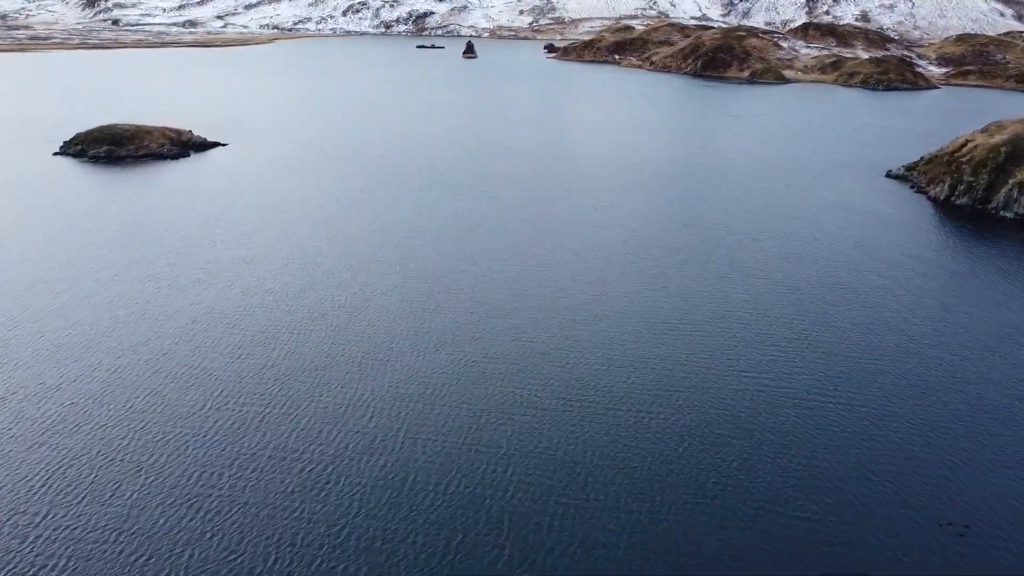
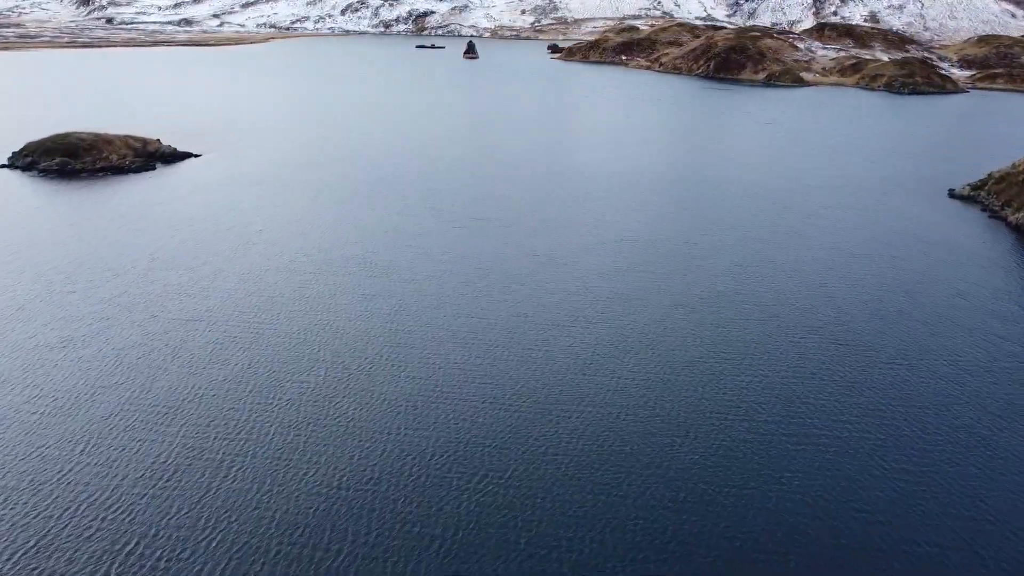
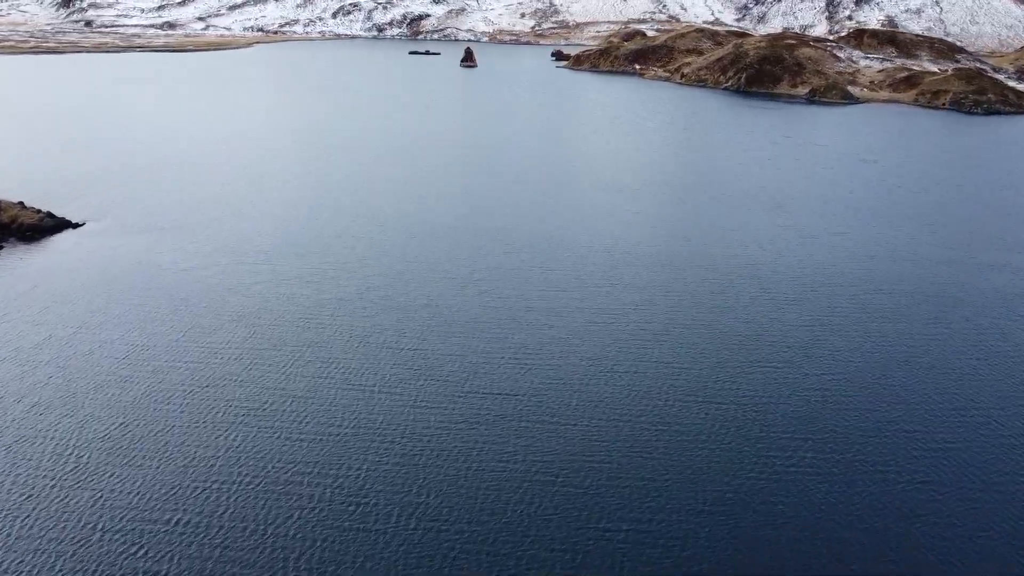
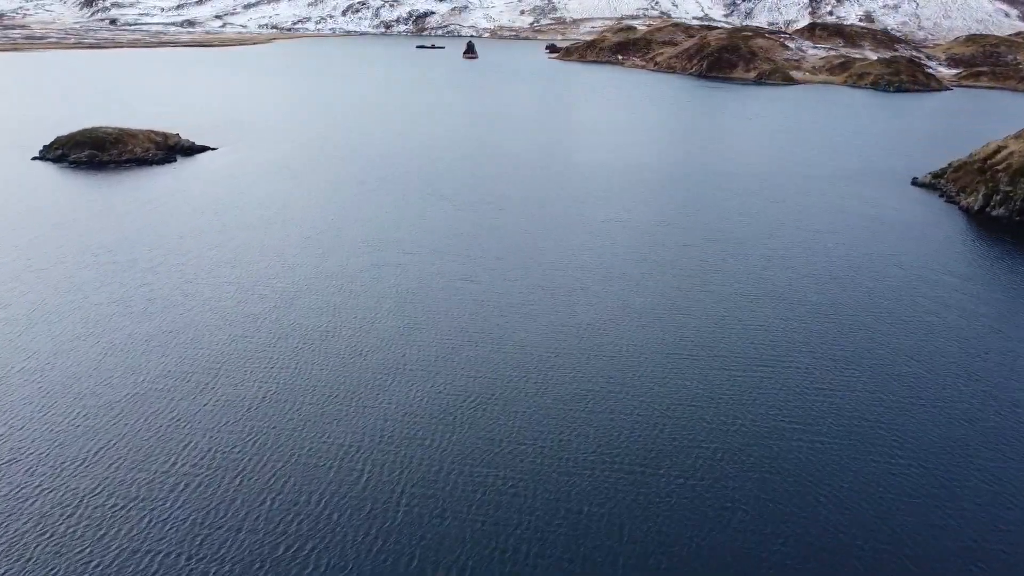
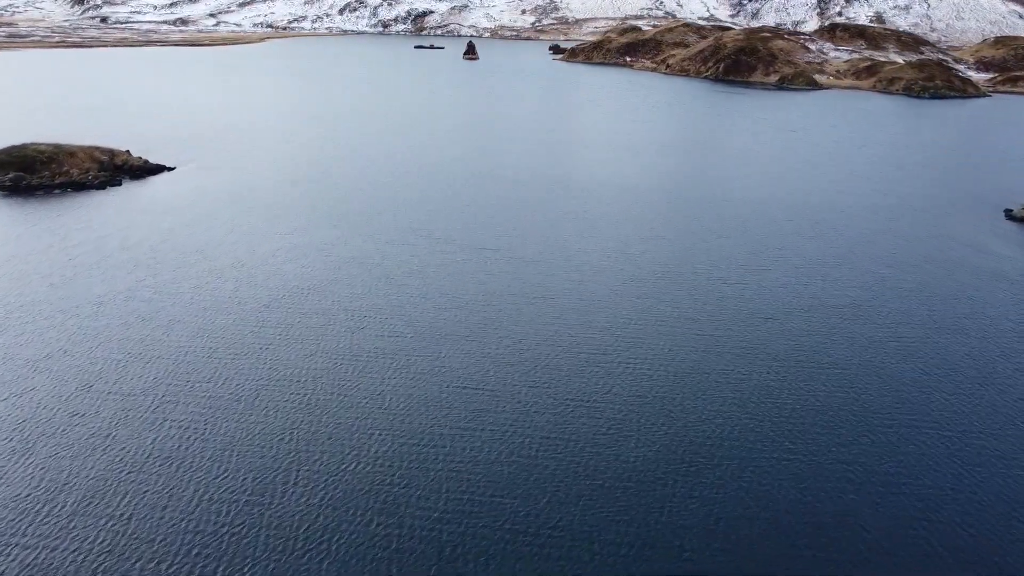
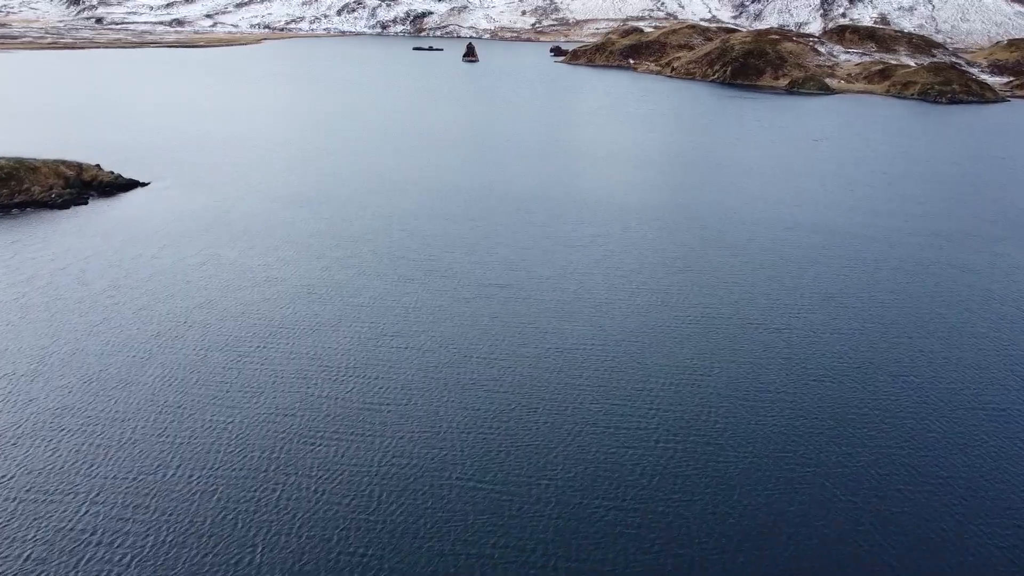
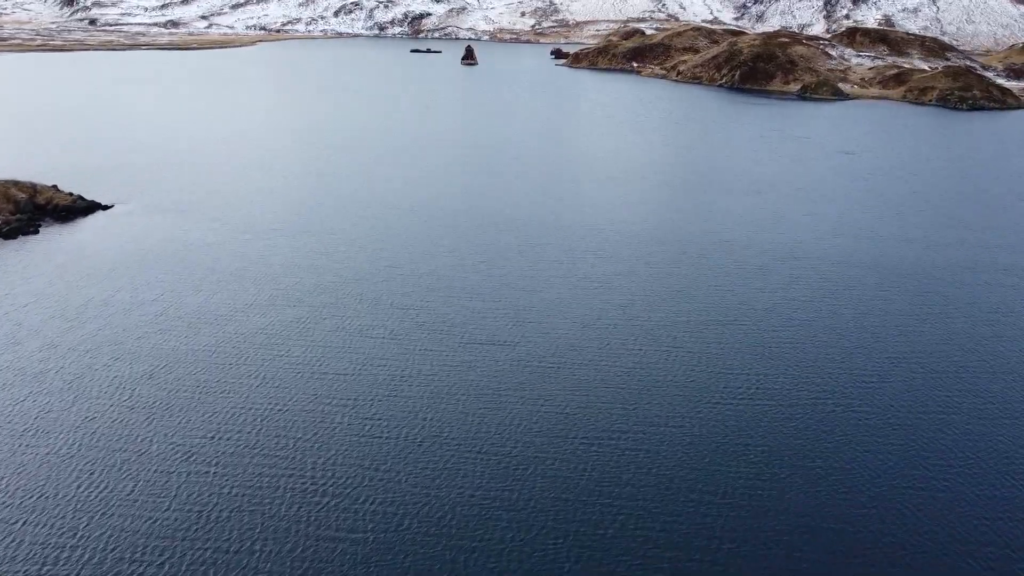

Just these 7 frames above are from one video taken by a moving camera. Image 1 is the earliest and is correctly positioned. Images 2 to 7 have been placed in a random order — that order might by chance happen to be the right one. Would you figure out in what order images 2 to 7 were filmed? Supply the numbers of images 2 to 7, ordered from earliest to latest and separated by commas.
4, 2, 5, 6, 7, 3
